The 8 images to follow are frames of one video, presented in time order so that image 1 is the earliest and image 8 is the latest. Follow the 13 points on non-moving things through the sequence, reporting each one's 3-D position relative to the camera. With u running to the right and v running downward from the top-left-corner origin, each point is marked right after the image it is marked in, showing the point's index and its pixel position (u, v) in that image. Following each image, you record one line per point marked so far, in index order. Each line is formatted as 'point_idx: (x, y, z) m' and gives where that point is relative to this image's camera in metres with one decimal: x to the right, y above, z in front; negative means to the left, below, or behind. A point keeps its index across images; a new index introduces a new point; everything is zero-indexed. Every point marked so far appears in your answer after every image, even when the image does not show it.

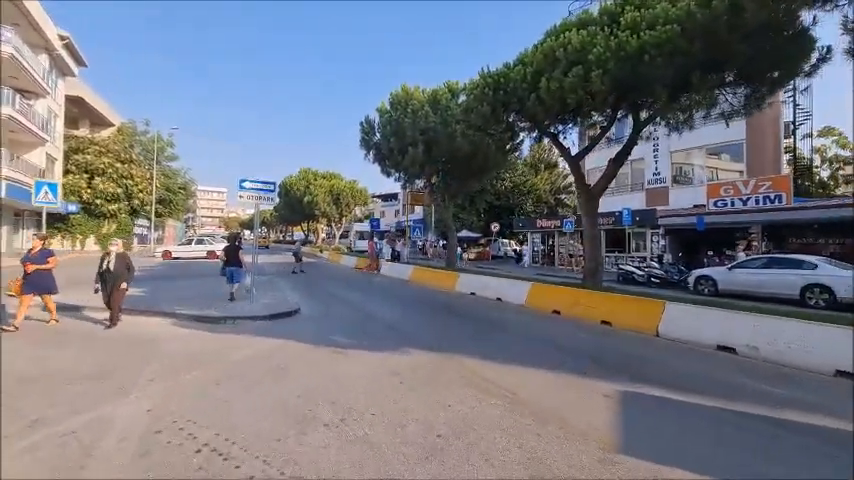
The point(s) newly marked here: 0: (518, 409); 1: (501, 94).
0: (+1.2, -2.3, +5.7) m
1: (+2.2, +4.4, +12.8) m
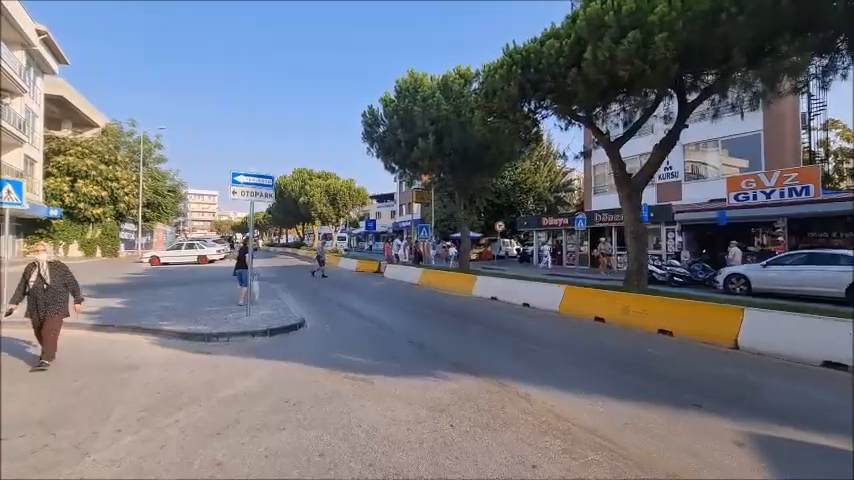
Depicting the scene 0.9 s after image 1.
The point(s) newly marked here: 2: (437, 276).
0: (+2.0, -2.2, +4.1) m
1: (+2.8, +4.4, +11.3) m
2: (+0.6, -1.7, +20.0) m
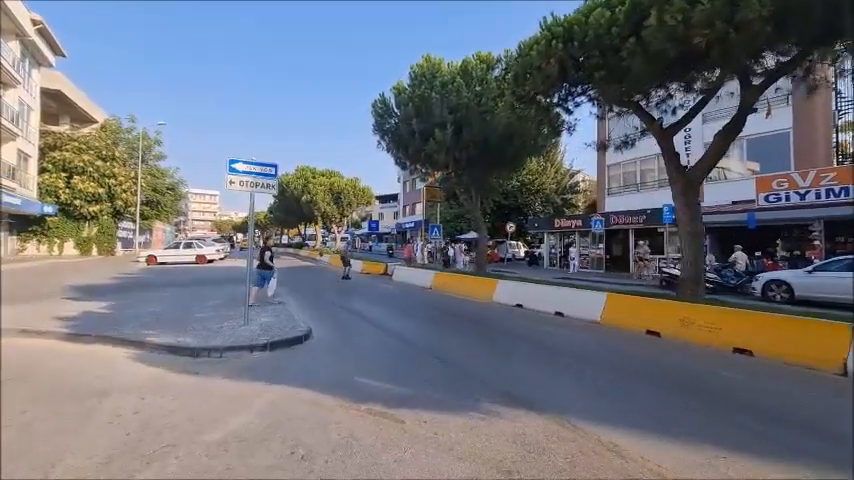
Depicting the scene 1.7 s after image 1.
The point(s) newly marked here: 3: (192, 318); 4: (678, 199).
0: (+2.5, -2.2, +2.6) m
1: (+3.4, +4.4, +9.8) m
2: (+1.2, -1.7, +18.5) m
3: (-6.0, -2.0, +10.8) m
4: (+6.0, +1.0, +10.3) m
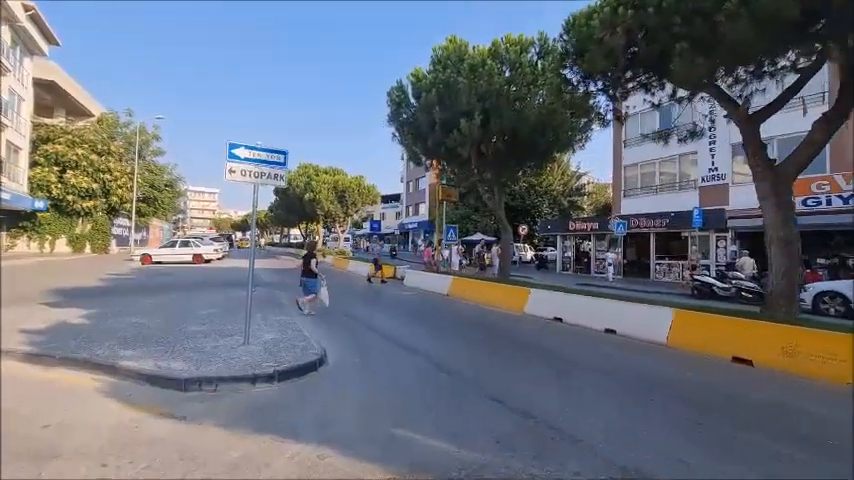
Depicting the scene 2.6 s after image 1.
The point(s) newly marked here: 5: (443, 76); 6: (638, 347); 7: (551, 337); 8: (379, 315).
0: (+3.3, -2.3, +0.9) m
1: (+4.2, +4.3, +8.1) m
2: (+1.9, -1.8, +16.8) m
3: (-5.3, -2.0, +9.1) m
4: (+6.8, +0.8, +8.6) m
5: (+0.5, +5.5, +14.3) m
6: (+5.1, -2.6, +10.1) m
7: (+3.3, -2.5, +11.3) m
8: (-1.6, -2.5, +14.5) m
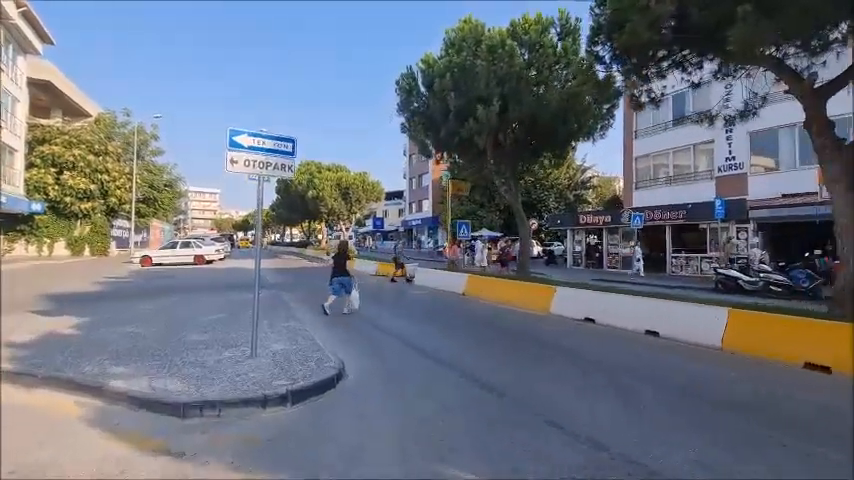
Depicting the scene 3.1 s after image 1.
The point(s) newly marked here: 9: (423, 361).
0: (+3.8, -2.2, 0.0) m
1: (+4.6, +4.4, +7.1) m
2: (+2.5, -1.7, +15.9) m
3: (-4.8, -2.0, +8.1) m
4: (+7.3, +1.0, +7.6) m
5: (+0.9, +5.6, +13.3) m
6: (+5.6, -2.4, +9.2) m
7: (+3.9, -2.4, +10.4) m
8: (-1.1, -2.5, +13.5) m
9: (-0.1, -2.5, +8.8) m
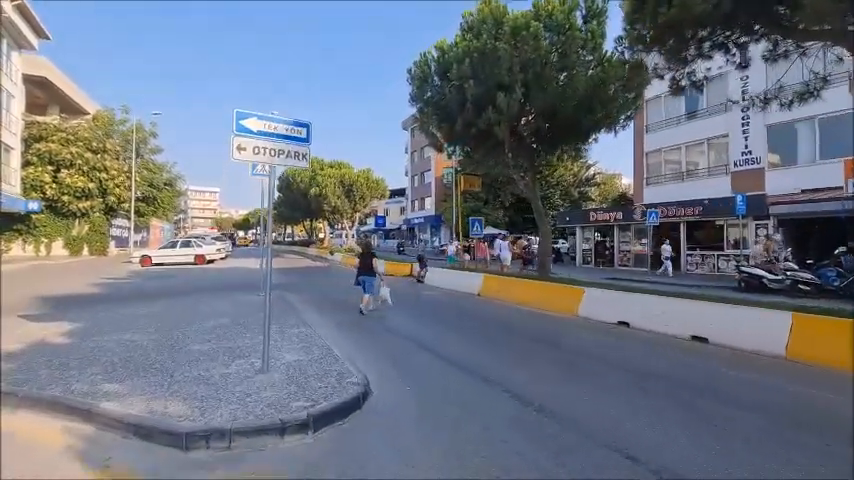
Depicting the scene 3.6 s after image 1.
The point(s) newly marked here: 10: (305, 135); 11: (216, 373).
0: (+4.3, -2.2, -0.9) m
1: (+5.1, +4.5, +6.2) m
2: (+3.0, -1.6, +15.0) m
3: (-4.3, -2.0, +7.3) m
4: (+7.8, +1.1, +6.7) m
5: (+1.4, +5.7, +12.4) m
6: (+6.1, -2.4, +8.4) m
7: (+4.4, -2.3, +9.6) m
8: (-0.5, -2.4, +12.7) m
9: (+0.4, -2.4, +7.9) m
10: (-2.0, +1.6, +6.8) m
11: (-3.2, -2.0, +6.4) m
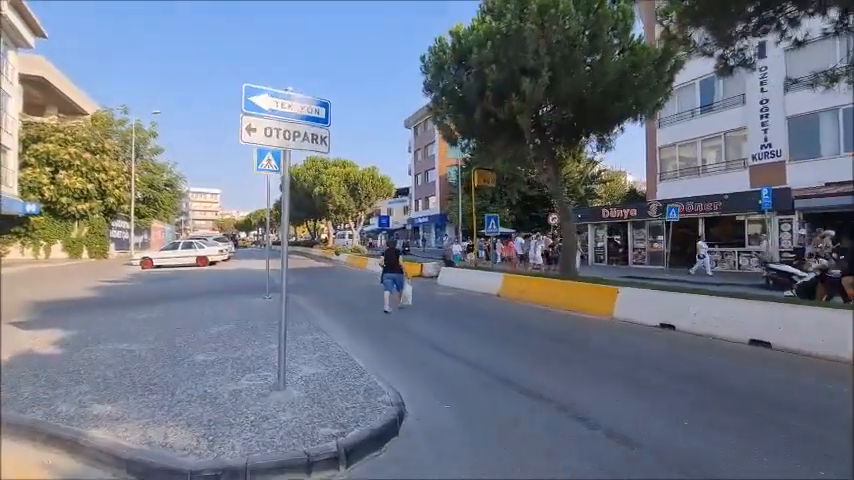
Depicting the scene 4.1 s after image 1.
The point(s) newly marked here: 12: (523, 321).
0: (+4.8, -2.1, -1.8) m
1: (+5.6, +4.6, +5.3) m
2: (+3.5, -1.5, +14.2) m
3: (-3.7, -2.0, +6.4) m
4: (+8.3, +1.2, +5.8) m
5: (+1.9, +5.8, +11.5) m
6: (+6.7, -2.2, +7.5) m
7: (+4.9, -2.2, +8.7) m
8: (0.0, -2.3, +11.8) m
9: (+1.0, -2.3, +7.0) m
10: (-1.5, +1.7, +5.9) m
11: (-2.6, -2.0, +5.6) m
12: (+2.7, -2.3, +12.1) m
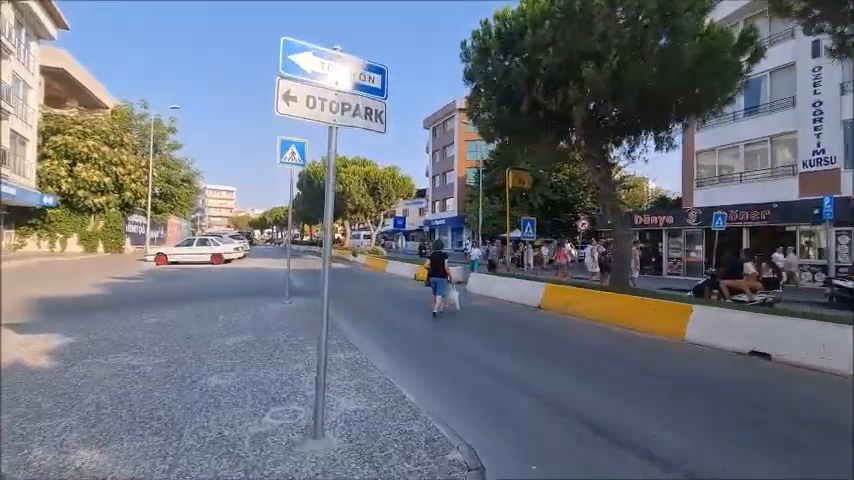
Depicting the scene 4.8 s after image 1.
0: (+5.4, -2.2, -3.2) m
1: (+6.6, +4.4, +3.9) m
2: (+4.6, -1.7, +12.7) m
3: (-2.9, -1.9, +5.2) m
4: (+9.2, +0.9, +4.3) m
5: (+3.1, +5.6, +10.2) m
6: (+7.5, -2.5, +6.0) m
7: (+5.8, -2.4, +7.2) m
8: (+1.0, -2.4, +10.5) m
9: (+1.8, -2.4, +5.7) m
10: (-0.6, +1.6, +4.7) m
11: (-1.8, -2.0, +4.3) m
12: (+3.6, -2.4, +10.7) m
